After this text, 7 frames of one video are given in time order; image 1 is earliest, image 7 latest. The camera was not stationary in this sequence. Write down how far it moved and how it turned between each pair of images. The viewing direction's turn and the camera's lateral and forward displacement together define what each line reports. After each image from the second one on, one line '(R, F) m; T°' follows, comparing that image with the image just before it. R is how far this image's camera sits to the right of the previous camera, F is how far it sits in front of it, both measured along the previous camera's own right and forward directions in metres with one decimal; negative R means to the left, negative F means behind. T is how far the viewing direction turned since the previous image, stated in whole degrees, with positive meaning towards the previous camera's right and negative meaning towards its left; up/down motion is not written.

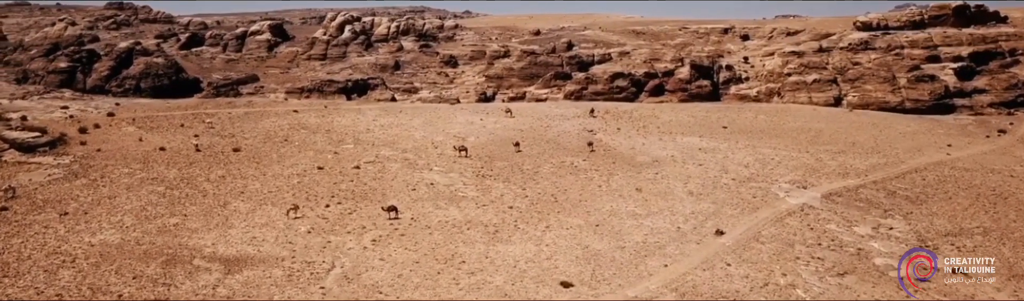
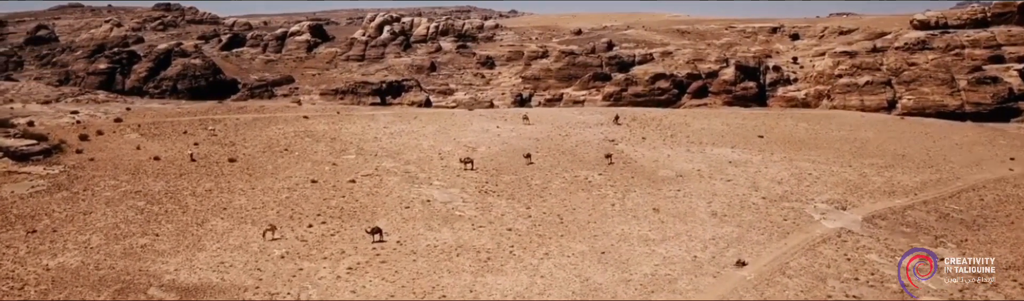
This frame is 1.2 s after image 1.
(+1.2, +2.0) m; -3°
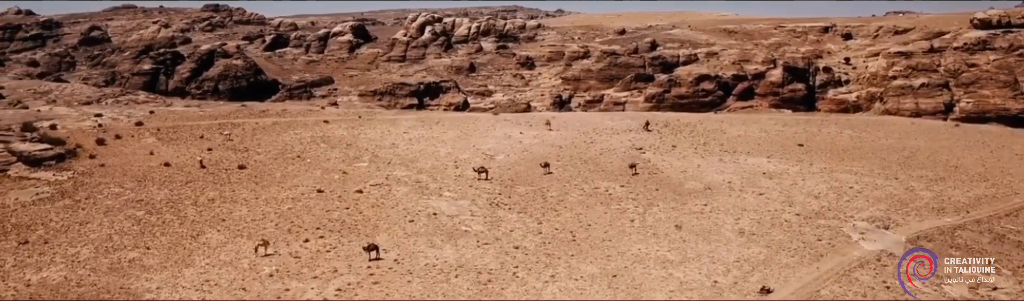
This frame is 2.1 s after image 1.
(+0.9, +1.3) m; -3°
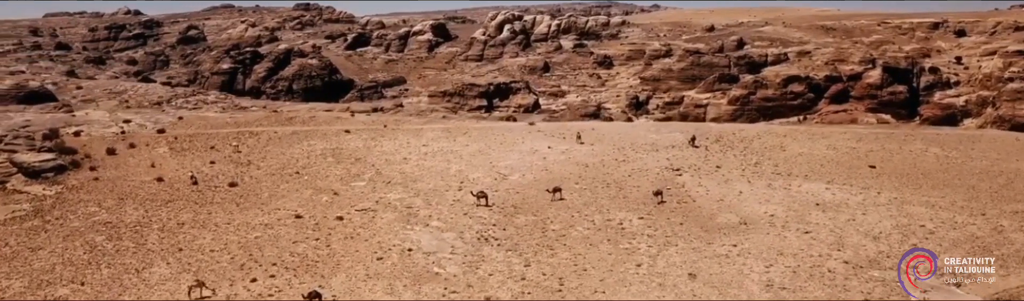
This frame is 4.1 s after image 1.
(+2.5, +3.0) m; -7°
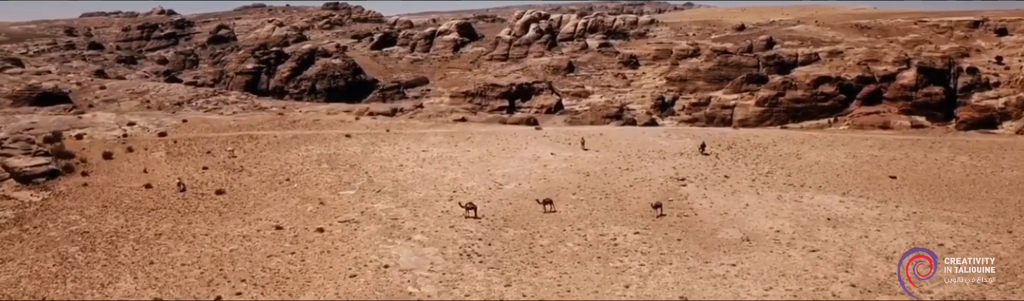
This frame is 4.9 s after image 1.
(+1.1, +1.0) m; -2°
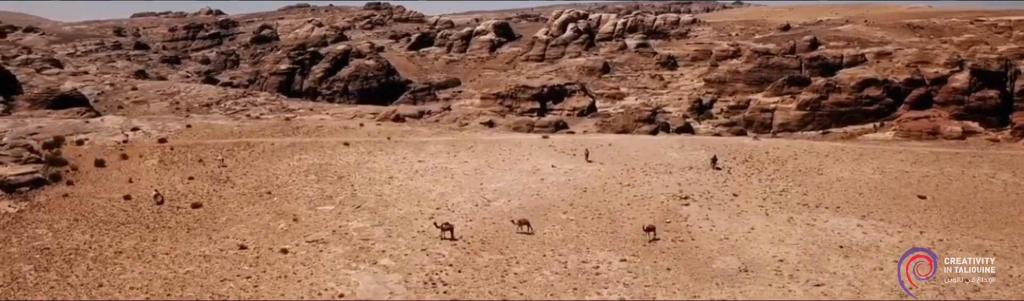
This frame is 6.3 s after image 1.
(+1.6, +1.5) m; -3°
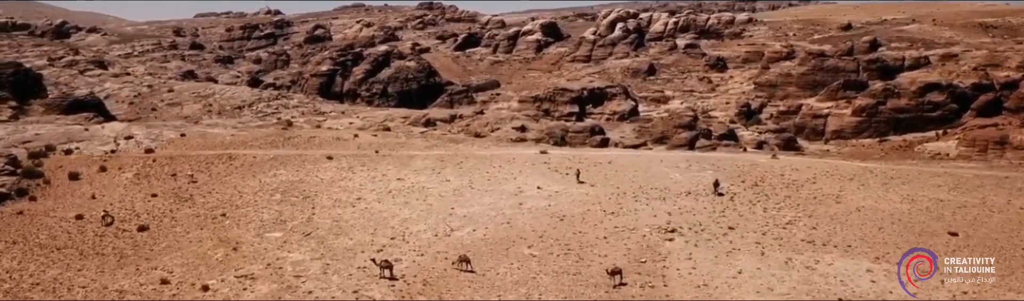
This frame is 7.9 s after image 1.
(+2.5, +2.3) m; -5°
